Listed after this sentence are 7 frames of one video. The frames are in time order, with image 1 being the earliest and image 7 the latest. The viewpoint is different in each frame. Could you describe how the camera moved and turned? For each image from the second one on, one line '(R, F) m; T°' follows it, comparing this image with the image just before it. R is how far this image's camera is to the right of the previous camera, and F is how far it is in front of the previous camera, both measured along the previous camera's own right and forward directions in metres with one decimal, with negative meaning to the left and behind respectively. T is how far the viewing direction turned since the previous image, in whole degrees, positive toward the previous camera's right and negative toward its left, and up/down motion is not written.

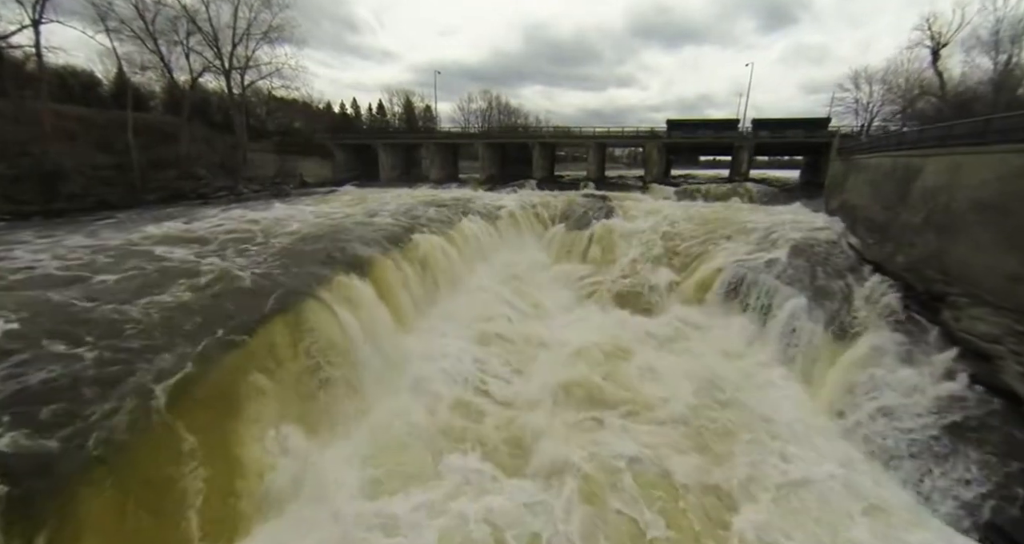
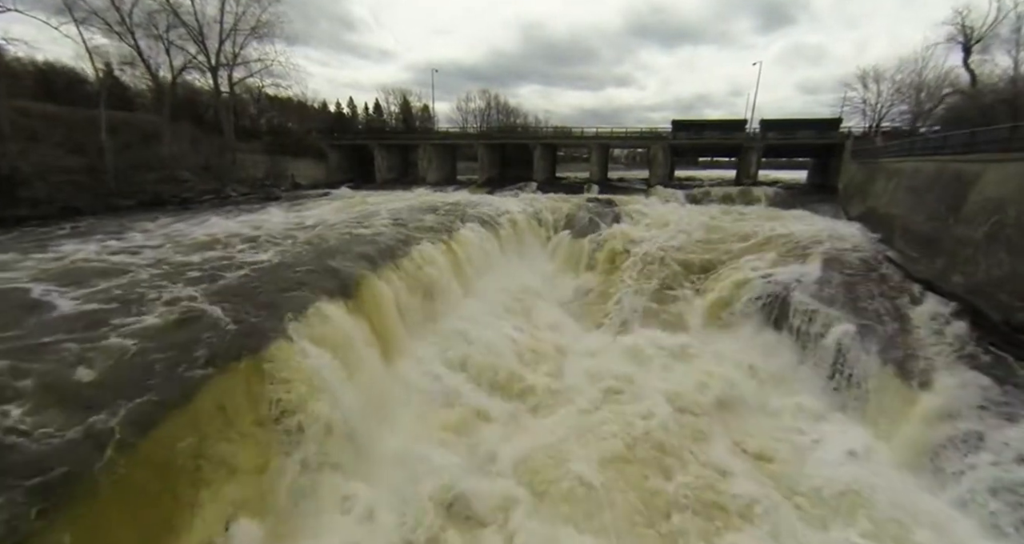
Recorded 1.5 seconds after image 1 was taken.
(-0.2, +1.0) m; 0°
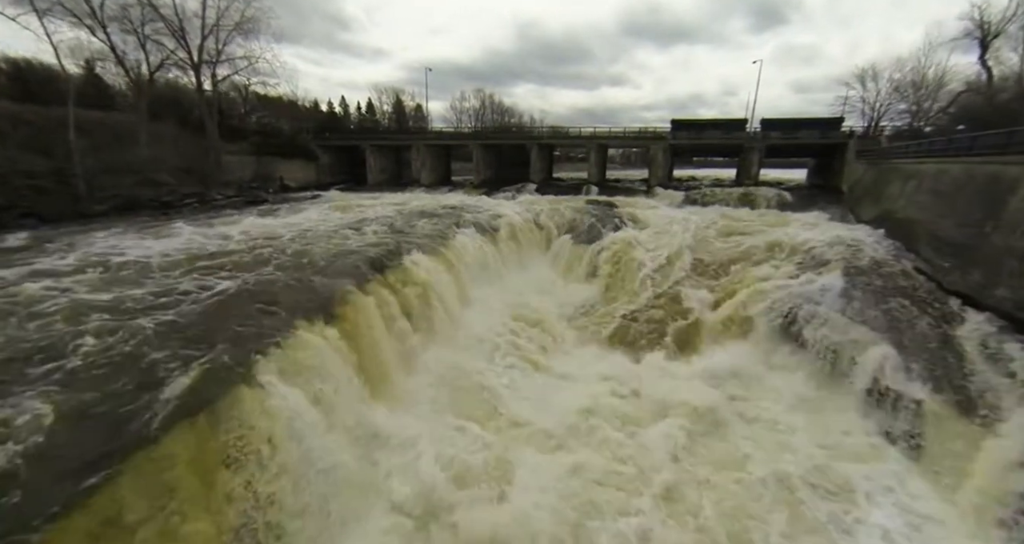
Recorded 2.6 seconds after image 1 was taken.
(-0.1, +0.8) m; +1°
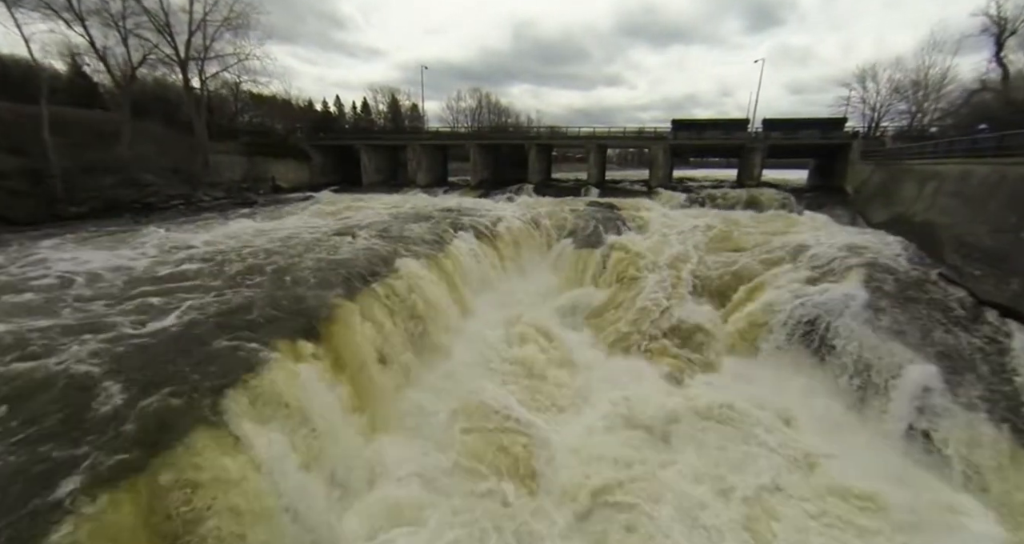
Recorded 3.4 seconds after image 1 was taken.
(-0.1, +0.6) m; +1°
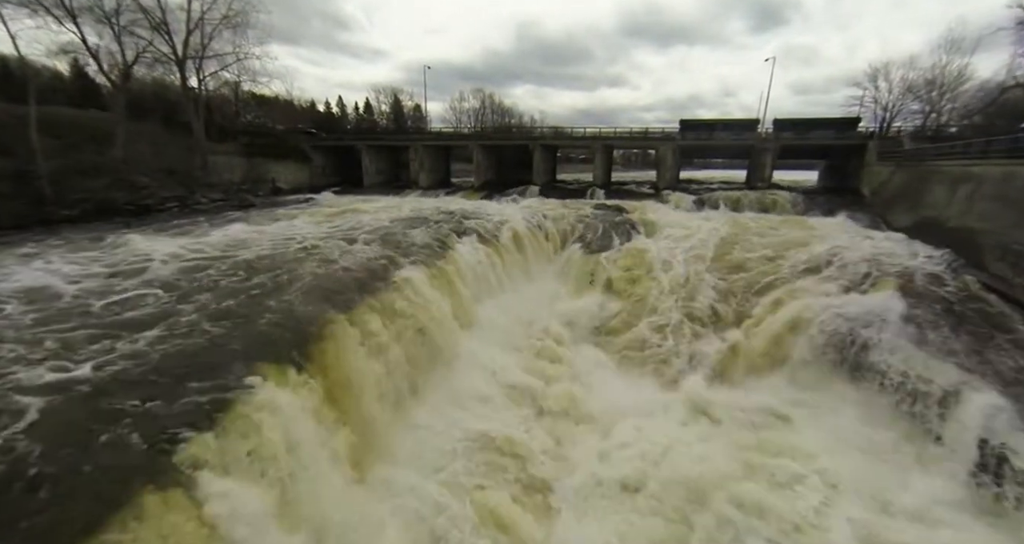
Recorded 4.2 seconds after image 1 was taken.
(-0.1, +0.6) m; 0°
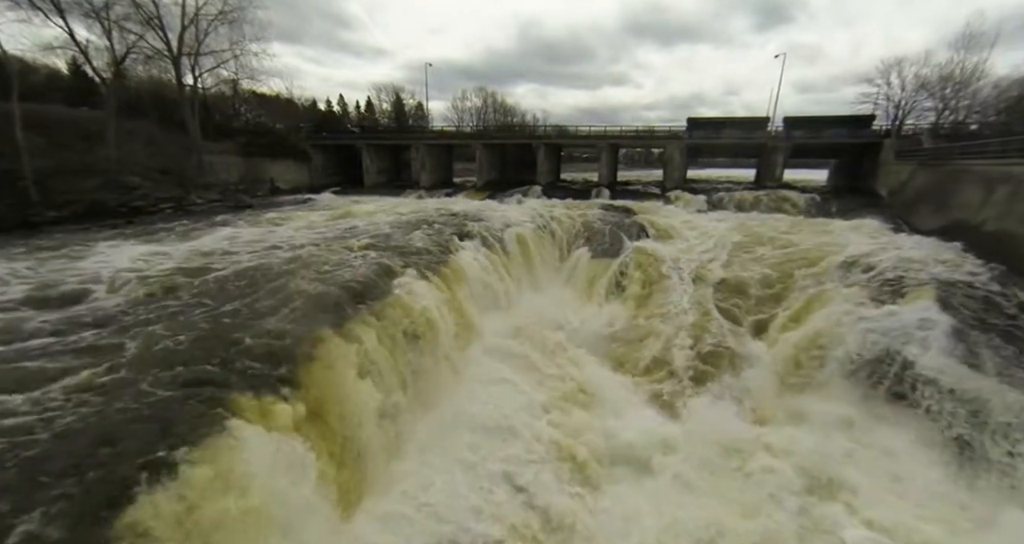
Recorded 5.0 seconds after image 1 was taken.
(-0.1, +0.6) m; 0°
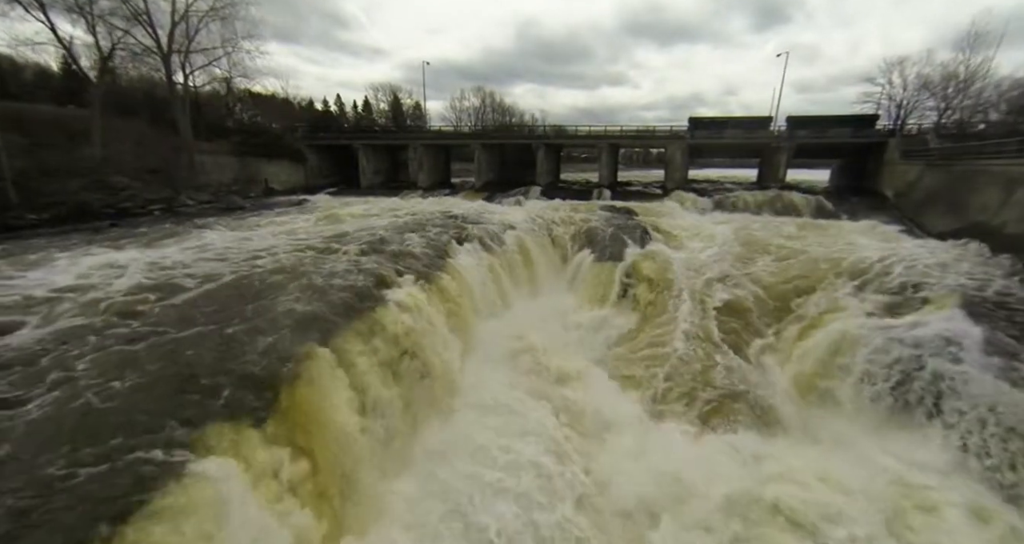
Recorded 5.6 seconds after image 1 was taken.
(0.0, +0.5) m; 0°
